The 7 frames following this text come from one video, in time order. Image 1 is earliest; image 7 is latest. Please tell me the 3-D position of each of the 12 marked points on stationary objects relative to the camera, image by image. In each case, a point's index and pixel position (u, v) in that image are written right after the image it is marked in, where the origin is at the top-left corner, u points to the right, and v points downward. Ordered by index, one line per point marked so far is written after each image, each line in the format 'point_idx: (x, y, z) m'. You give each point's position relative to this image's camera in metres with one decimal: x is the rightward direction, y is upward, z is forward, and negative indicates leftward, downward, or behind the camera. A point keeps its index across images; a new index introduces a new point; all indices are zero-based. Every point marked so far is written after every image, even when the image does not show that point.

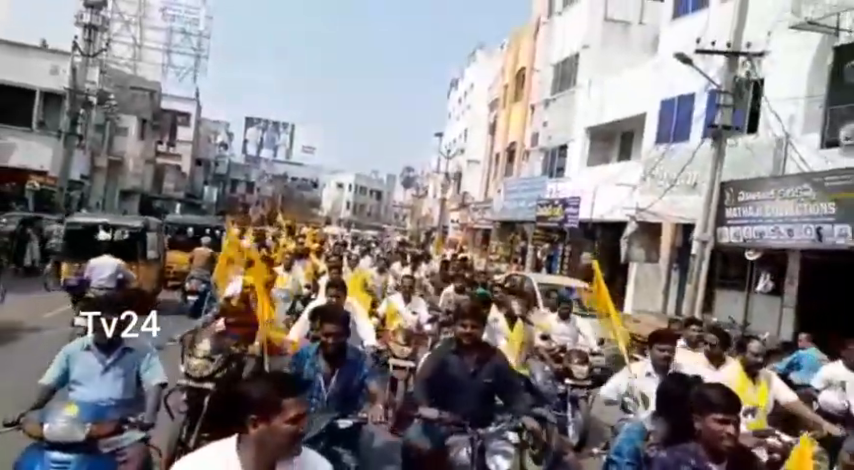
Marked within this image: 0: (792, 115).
0: (+7.6, +2.3, +16.1) m
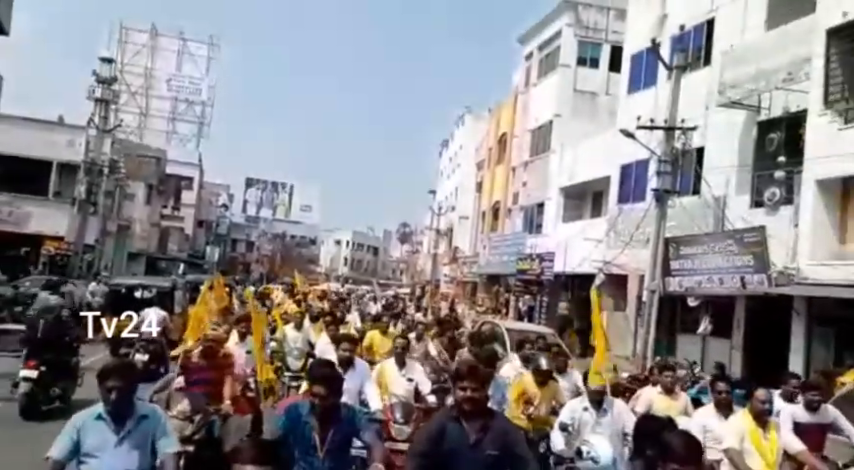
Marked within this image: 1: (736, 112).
0: (+7.2, +1.2, +18.8) m
1: (+7.4, +2.9, +18.6) m
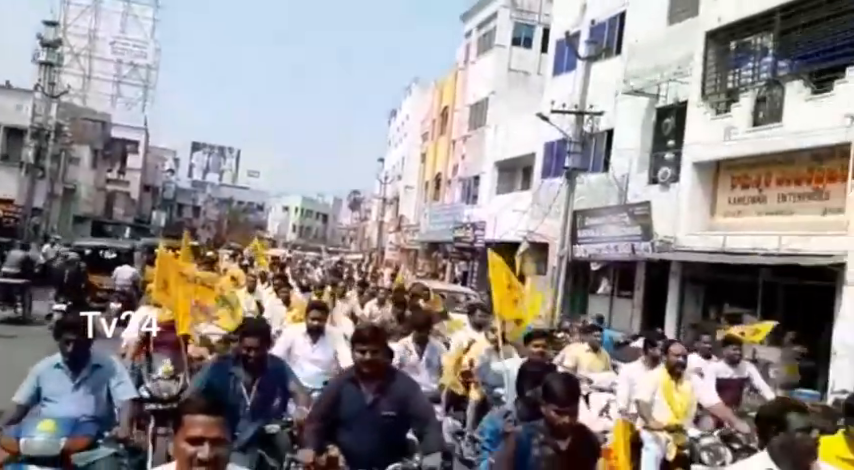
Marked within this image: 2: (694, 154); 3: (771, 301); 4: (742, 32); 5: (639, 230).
0: (+5.5, +1.9, +21.3) m
1: (+5.8, +3.6, +21.1) m
2: (+6.0, +1.8, +17.8) m
3: (+6.8, -1.3, +15.8) m
4: (+6.6, +4.3, +16.6) m
5: (+5.2, +0.1, +19.6) m
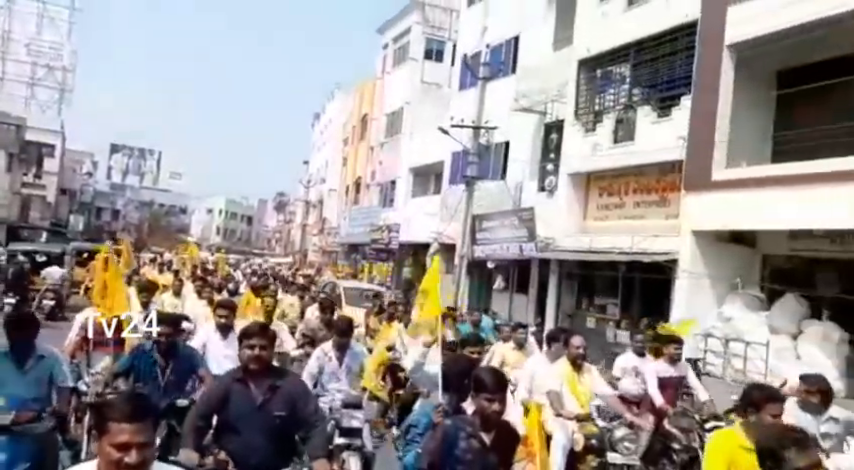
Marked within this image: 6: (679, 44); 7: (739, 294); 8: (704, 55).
0: (+2.9, +1.9, +24.0) m
1: (+3.2, +3.6, +23.8) m
2: (+3.7, +1.8, +20.6) m
3: (+4.8, -1.4, +18.6) m
4: (+4.3, +4.2, +19.4) m
5: (+2.7, +0.1, +22.2) m
6: (+5.3, +4.1, +16.9) m
7: (+6.1, -1.1, +15.4) m
8: (+5.5, +3.6, +15.7) m
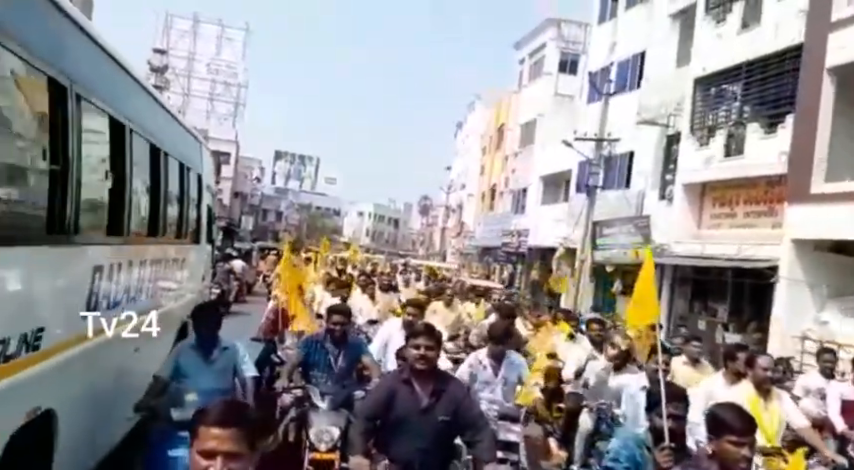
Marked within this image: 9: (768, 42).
0: (+6.9, +1.7, +25.5) m
1: (+7.2, +3.4, +25.2) m
2: (+7.1, +1.6, +21.9) m
3: (+7.7, -1.6, +19.8) m
4: (+7.6, +4.0, +20.7) m
5: (+6.4, -0.1, +23.7) m
6: (+8.1, +3.9, +18.1) m
7: (+8.5, -1.3, +16.4) m
8: (+8.1, +3.4, +16.8) m
9: (+8.0, +4.5, +18.6) m
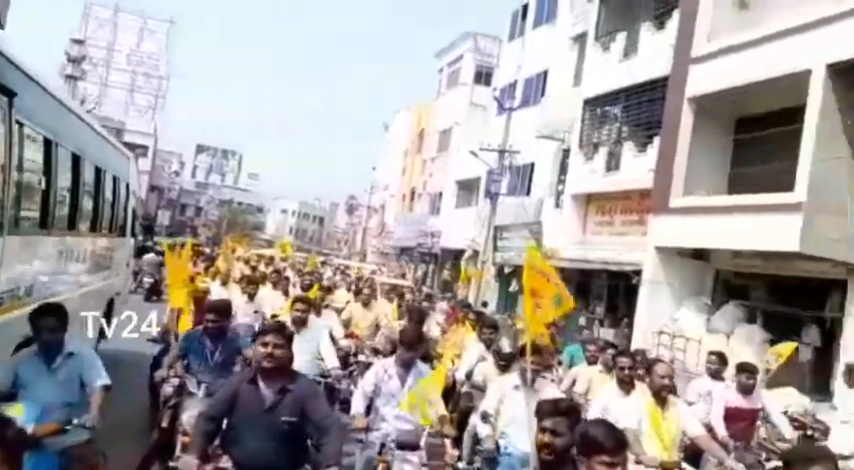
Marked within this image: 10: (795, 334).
0: (+3.9, +1.5, +27.7) m
1: (+4.3, +3.2, +27.5) m
2: (+4.5, +1.4, +24.2) m
3: (+5.2, -1.7, +22.1) m
4: (+5.1, +3.9, +23.0) m
5: (+3.6, -0.3, +25.9) m
6: (+5.9, +3.7, +20.5) m
7: (+6.3, -1.5, +18.8) m
8: (+6.0, +3.2, +19.2) m
9: (+5.7, +4.4, +21.0) m
10: (+7.4, -2.0, +16.0) m
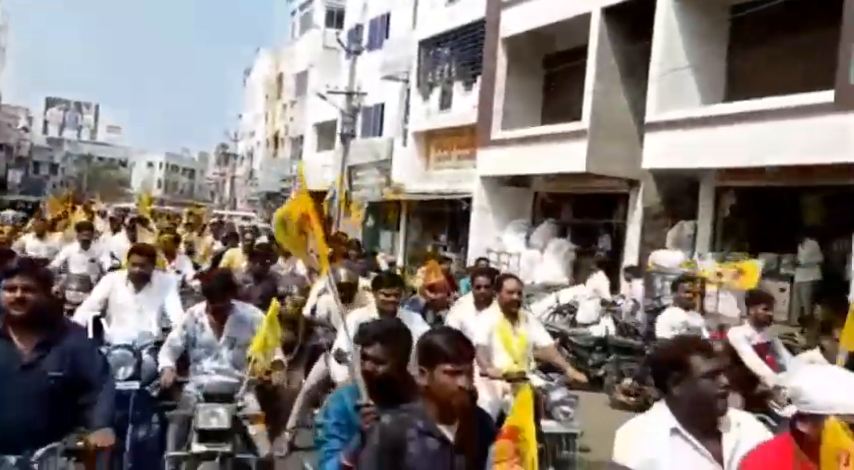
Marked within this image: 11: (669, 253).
0: (-1.5, +3.9, +29.4) m
1: (-1.2, +5.6, +29.1) m
2: (-0.4, +3.6, +26.1) m
3: (+0.8, +0.3, +24.4) m
4: (+0.3, +6.0, +24.8) m
5: (-1.5, +2.0, +27.8) m
6: (+1.4, +5.6, +22.4) m
7: (+2.3, +0.4, +21.2) m
8: (+1.7, +5.1, +21.2) m
9: (+1.1, +6.4, +22.8) m
10: (+3.9, -0.2, +18.7) m
11: (+4.3, -0.3, +14.0) m
